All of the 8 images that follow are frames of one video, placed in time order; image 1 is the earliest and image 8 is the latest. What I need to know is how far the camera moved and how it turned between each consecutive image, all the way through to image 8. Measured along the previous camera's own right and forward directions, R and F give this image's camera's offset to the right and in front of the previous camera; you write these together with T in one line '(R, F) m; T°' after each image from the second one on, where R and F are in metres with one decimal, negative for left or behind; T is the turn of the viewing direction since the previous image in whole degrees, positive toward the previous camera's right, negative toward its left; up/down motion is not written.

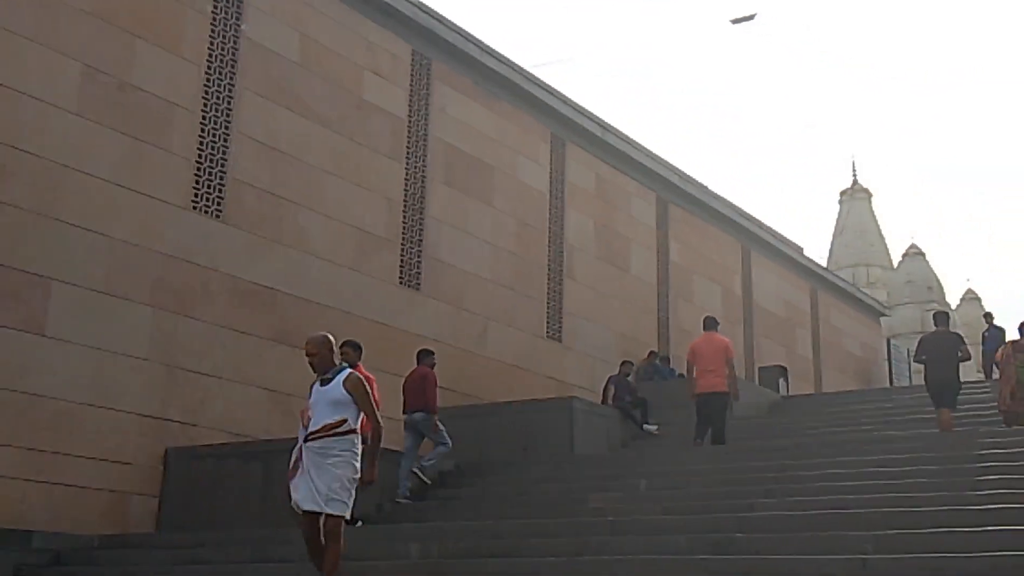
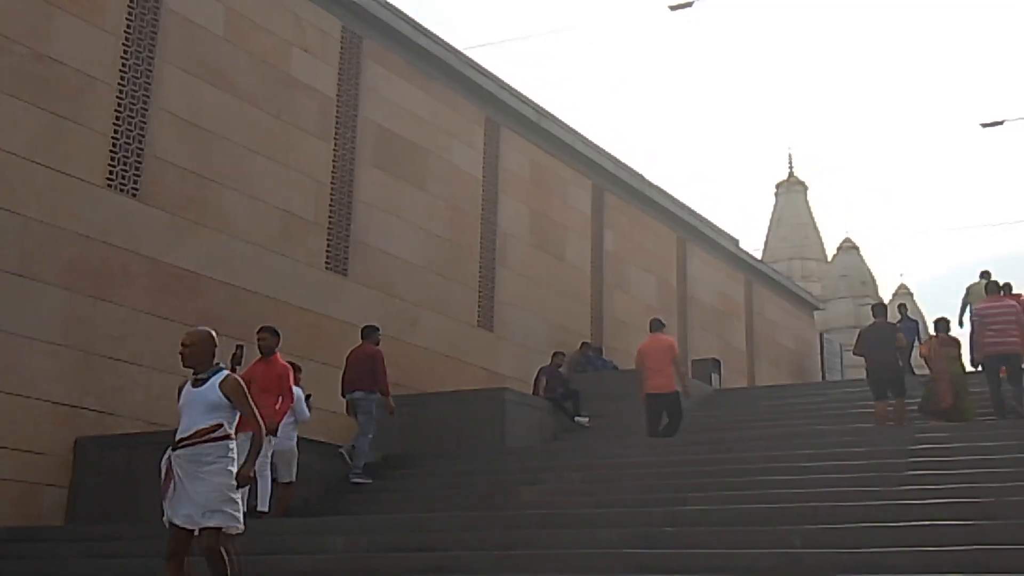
(-0.1, +0.3) m; +3°
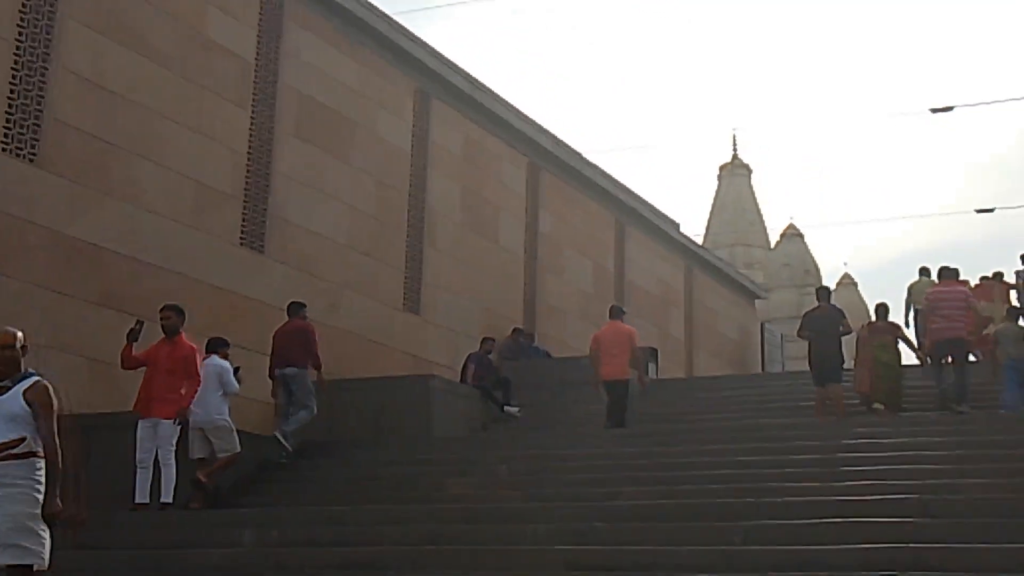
(0.0, +0.7) m; +3°
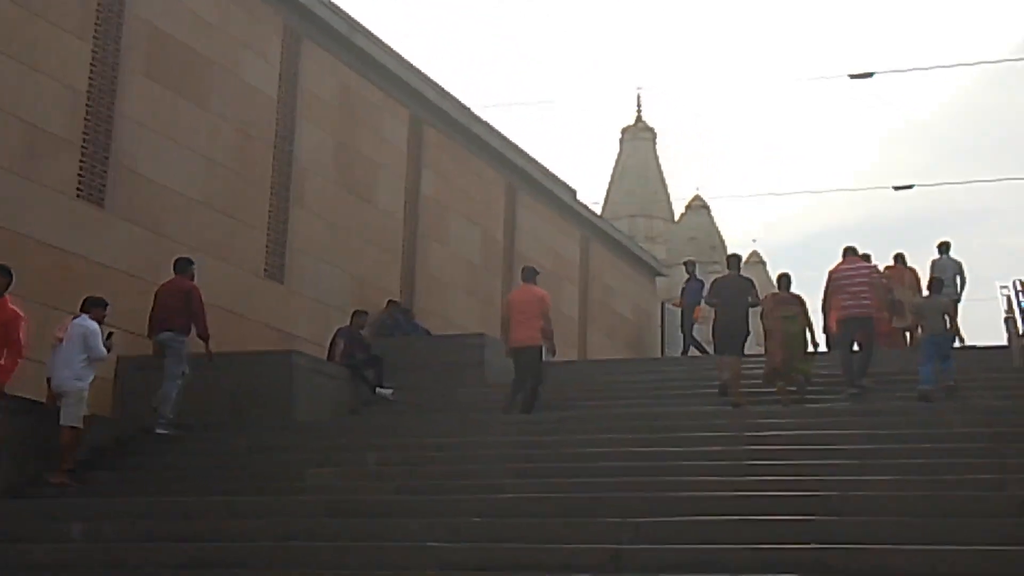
(0.0, +1.2) m; +5°
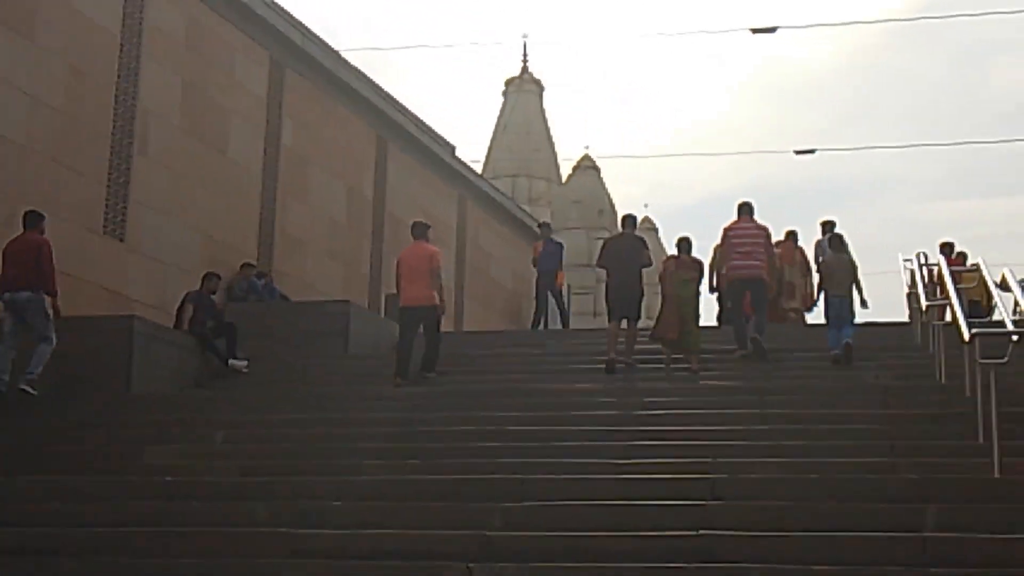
(0.0, +0.9) m; +6°
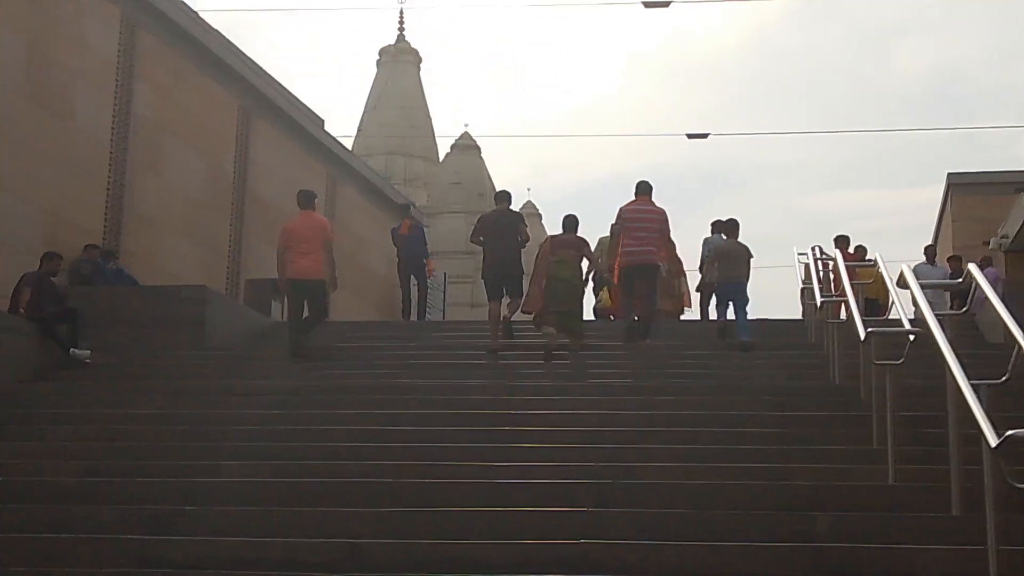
(0.0, +0.7) m; +5°
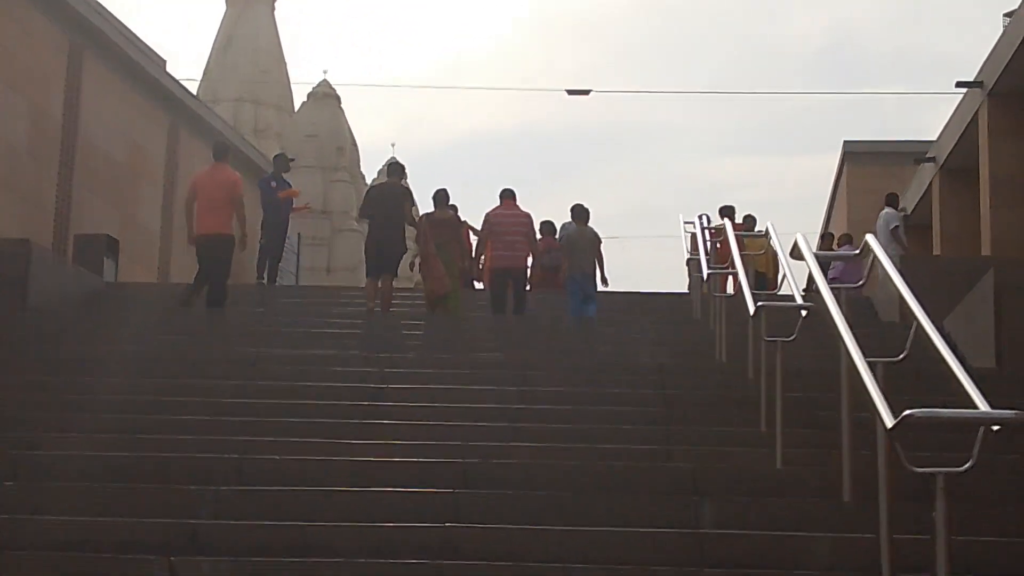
(-0.1, +0.8) m; +7°
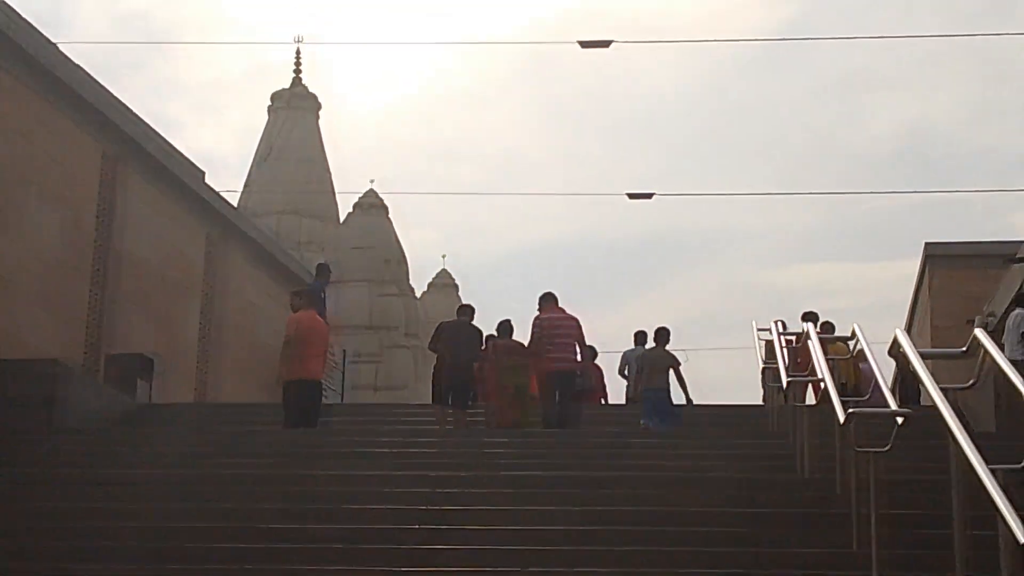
(0.0, +0.5) m; -2°
